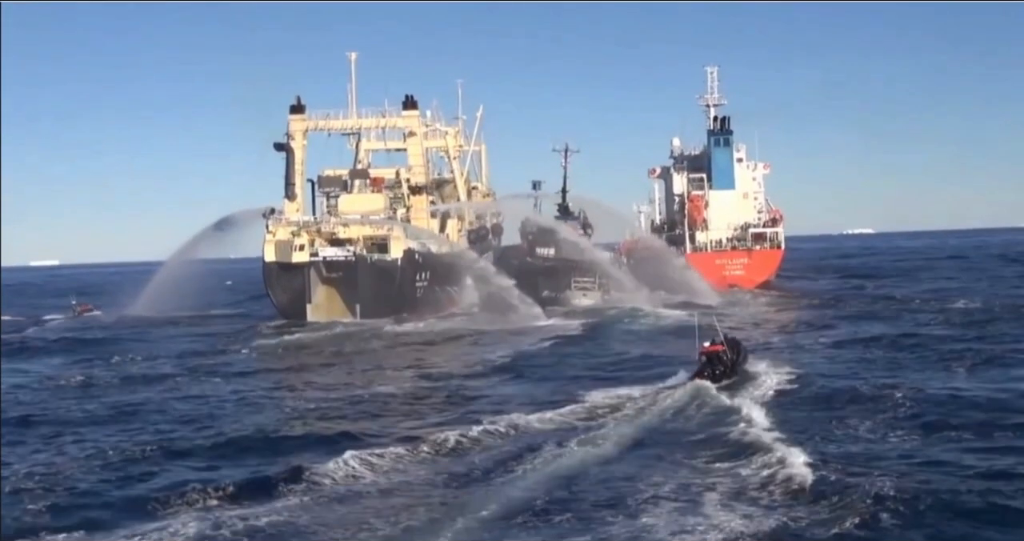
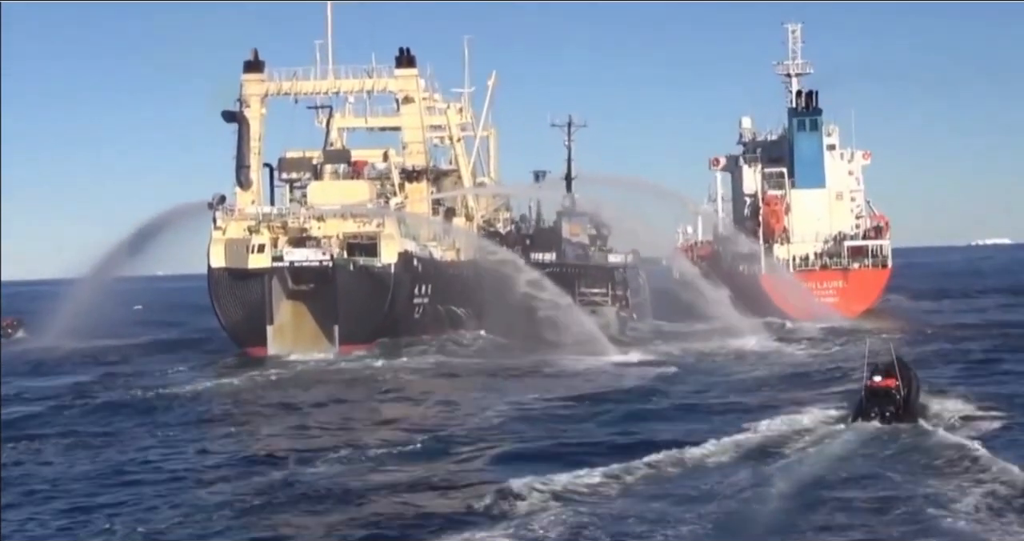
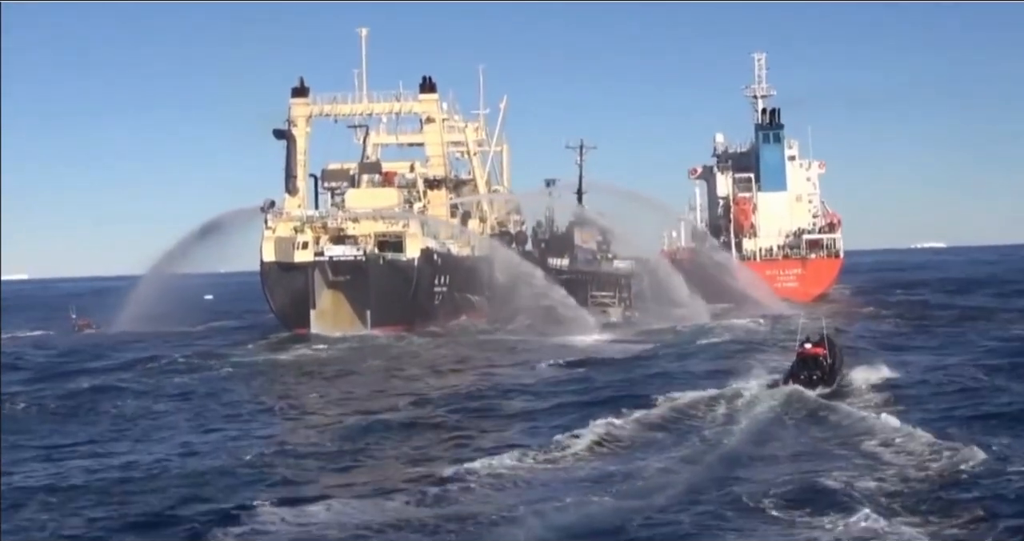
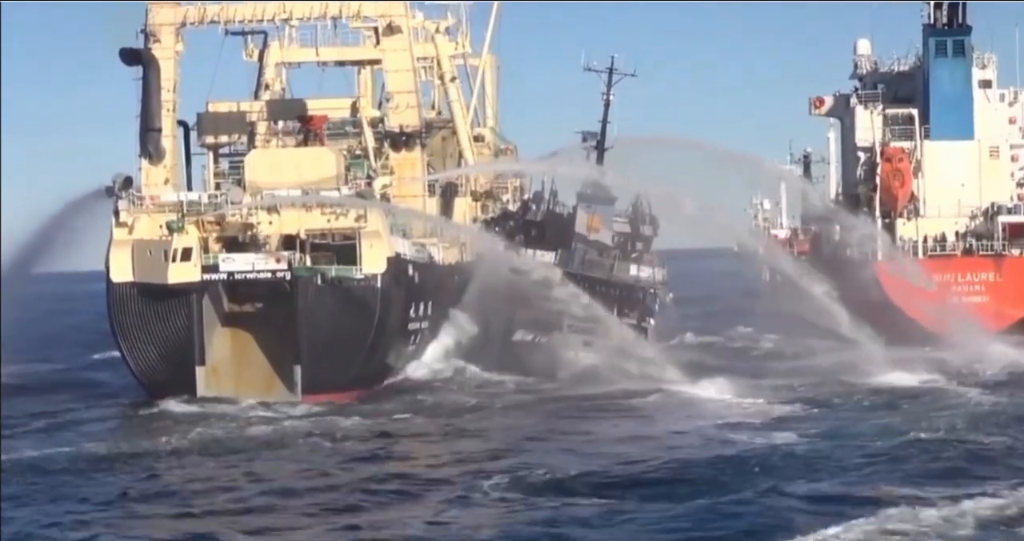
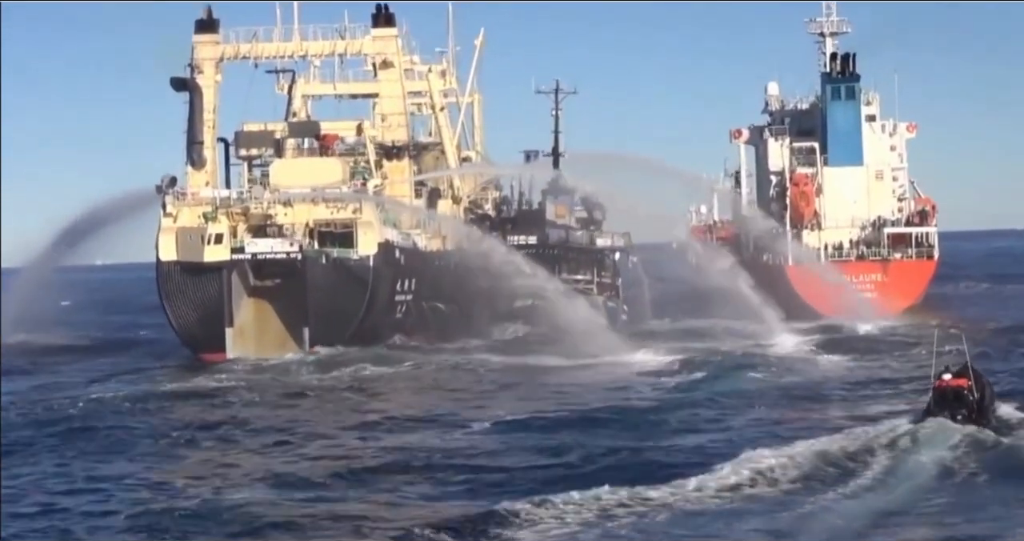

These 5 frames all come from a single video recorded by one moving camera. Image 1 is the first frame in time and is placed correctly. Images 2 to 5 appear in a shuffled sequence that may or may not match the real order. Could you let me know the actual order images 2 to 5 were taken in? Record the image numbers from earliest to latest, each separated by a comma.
3, 2, 5, 4
